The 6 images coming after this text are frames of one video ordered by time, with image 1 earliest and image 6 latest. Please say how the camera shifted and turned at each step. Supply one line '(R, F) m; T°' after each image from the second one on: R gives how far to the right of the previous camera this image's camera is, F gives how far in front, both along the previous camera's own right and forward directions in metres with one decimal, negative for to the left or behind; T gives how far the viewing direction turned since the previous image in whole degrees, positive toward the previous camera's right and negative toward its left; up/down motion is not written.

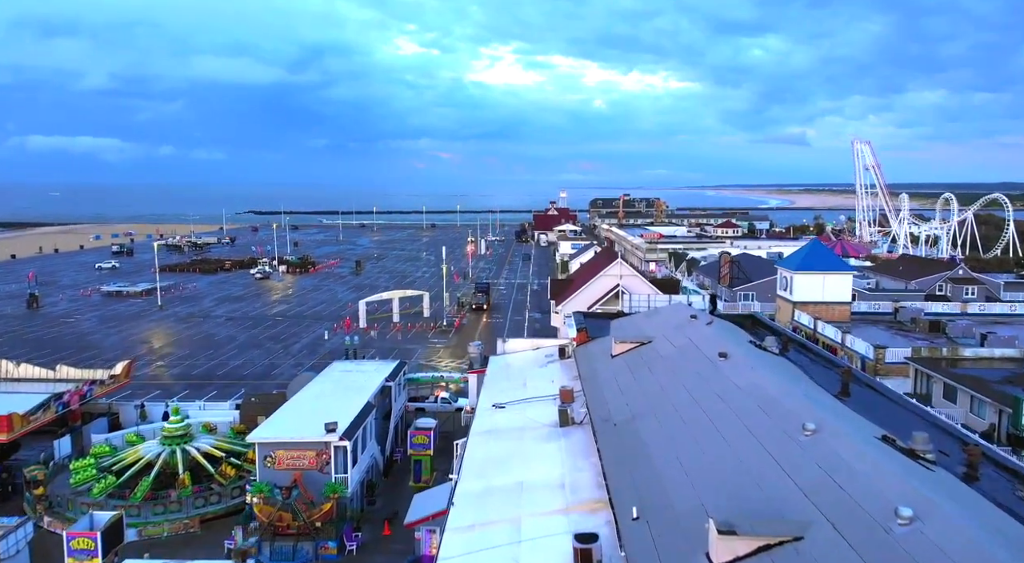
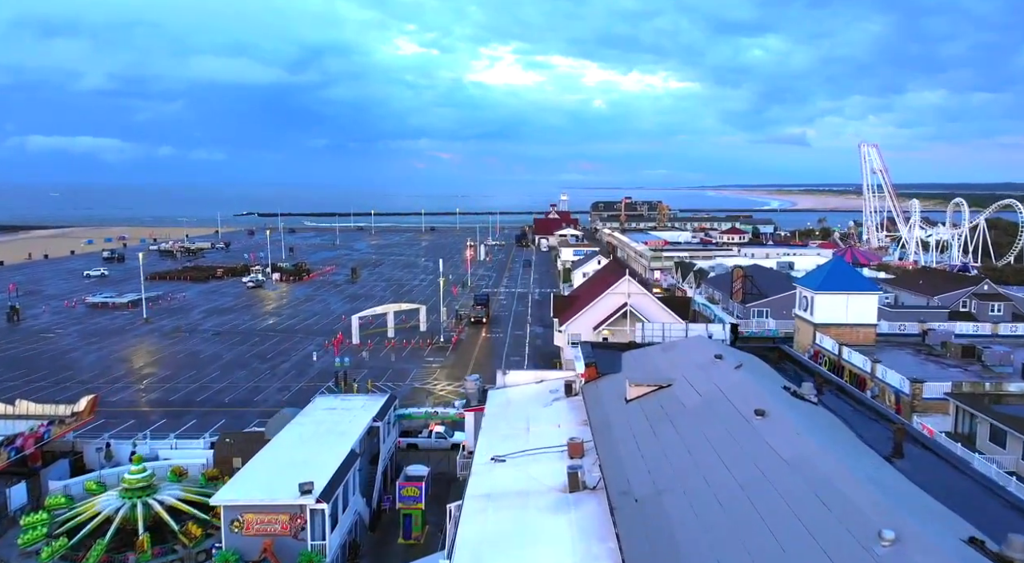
(0.0, +1.8) m; 0°
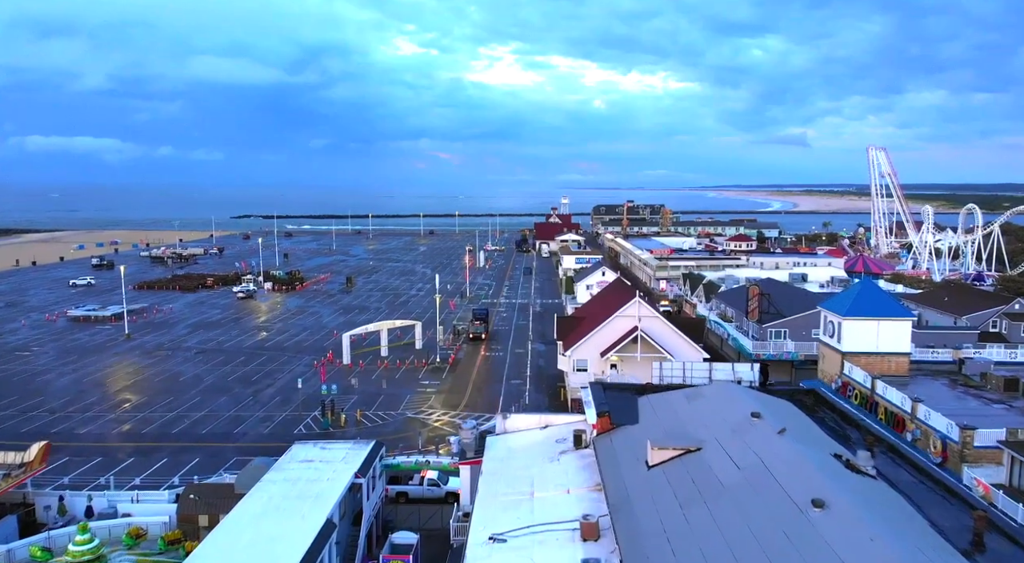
(0.0, +2.0) m; 0°
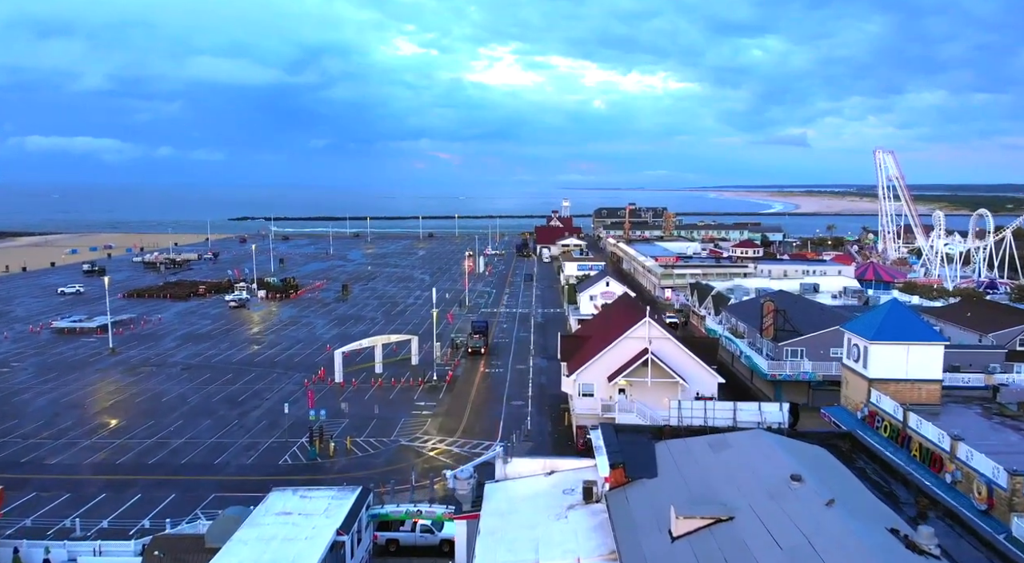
(0.0, +1.7) m; 0°
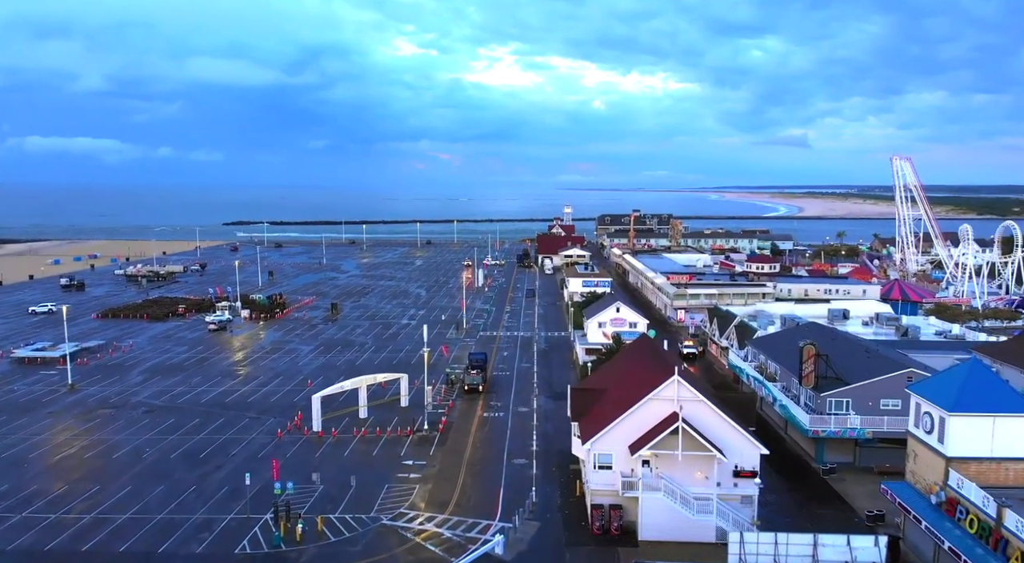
(-0.1, +3.8) m; 0°
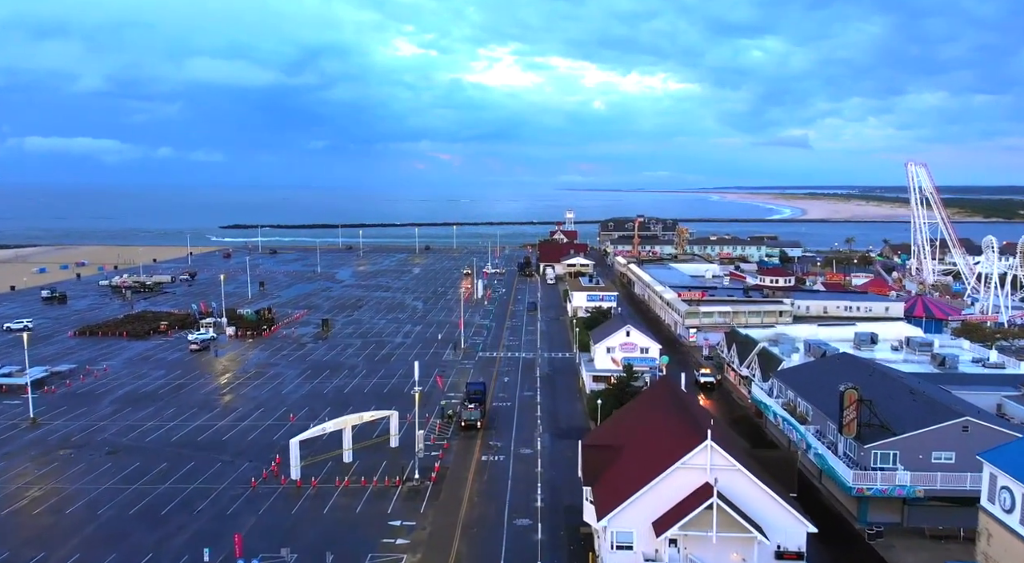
(-0.1, +3.0) m; 0°
